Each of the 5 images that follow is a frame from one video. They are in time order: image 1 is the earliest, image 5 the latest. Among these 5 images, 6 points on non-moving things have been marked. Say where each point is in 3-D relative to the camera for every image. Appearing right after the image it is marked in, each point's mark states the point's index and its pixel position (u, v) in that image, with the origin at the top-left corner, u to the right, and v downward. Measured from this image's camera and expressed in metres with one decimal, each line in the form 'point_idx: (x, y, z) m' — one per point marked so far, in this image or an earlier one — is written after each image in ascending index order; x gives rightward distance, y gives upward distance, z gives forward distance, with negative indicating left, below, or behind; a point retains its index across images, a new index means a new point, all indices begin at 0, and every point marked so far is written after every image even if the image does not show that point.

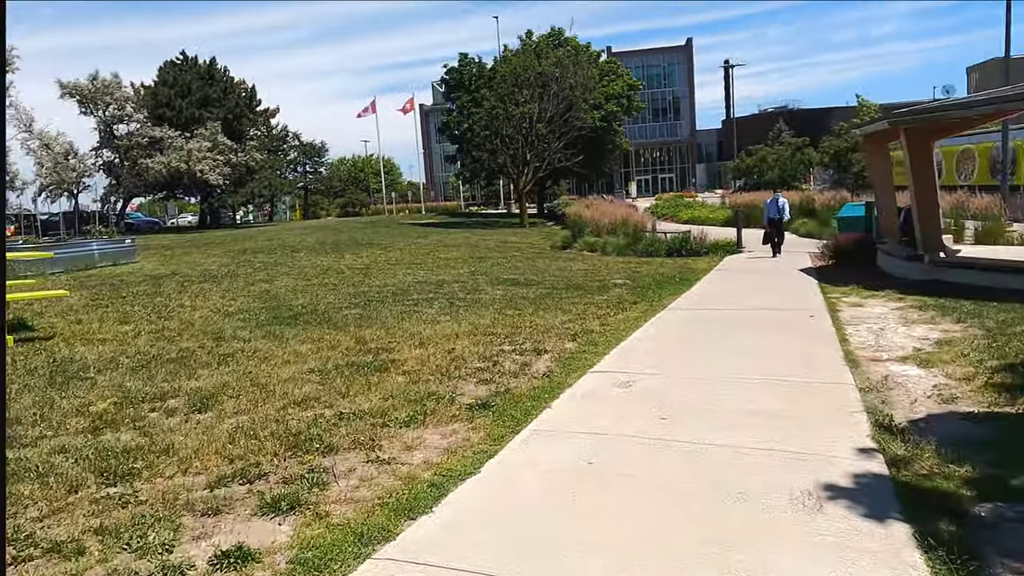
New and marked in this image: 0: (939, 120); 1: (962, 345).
0: (+6.3, +2.5, +11.2) m
1: (+4.1, -0.5, +7.0) m
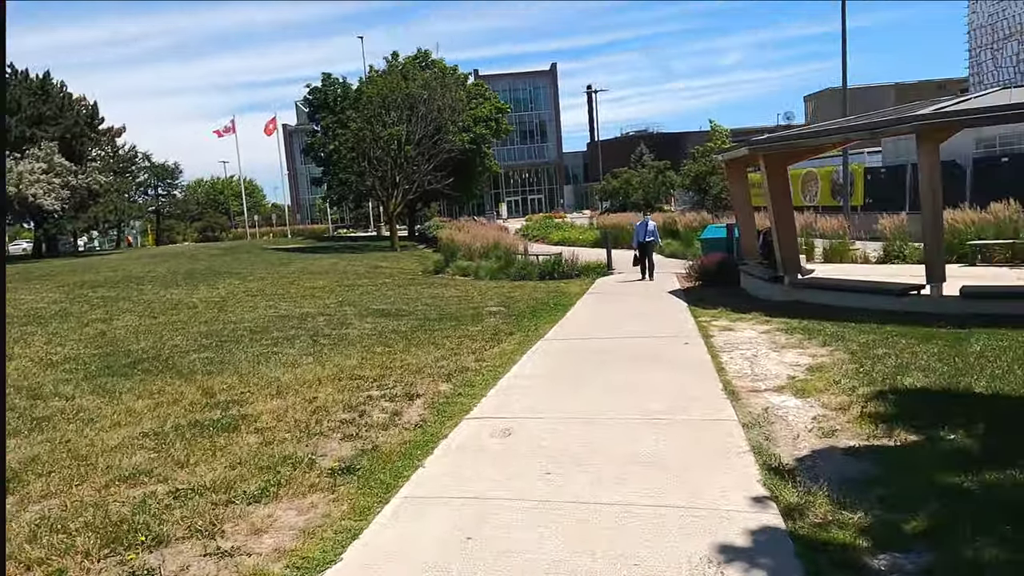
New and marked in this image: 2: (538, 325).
0: (+4.3, +2.1, +11.6) m
1: (+3.0, -0.8, +7.0) m
2: (+0.4, -0.6, +11.4) m
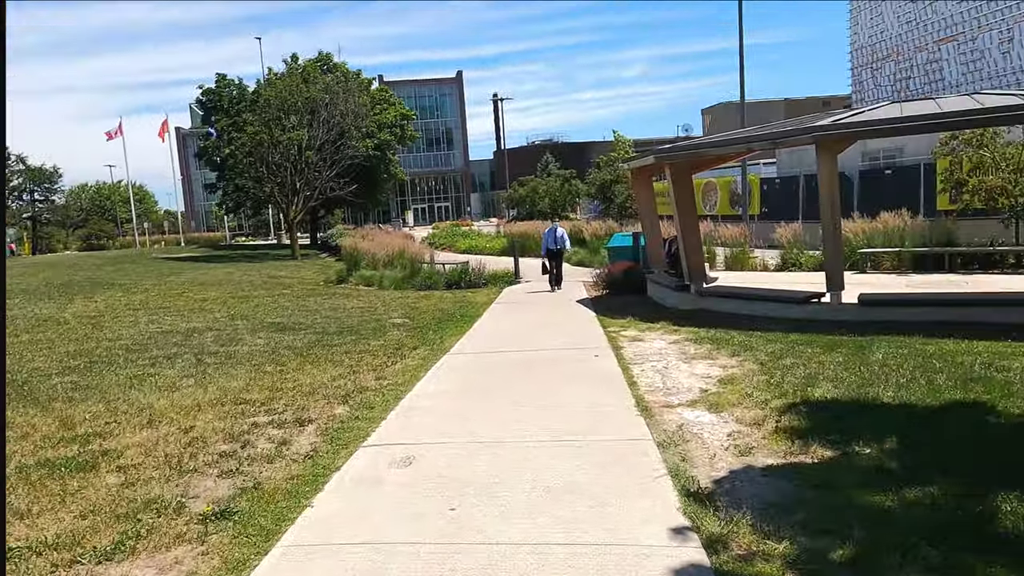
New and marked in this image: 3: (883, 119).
0: (+2.9, +2.0, +11.7) m
1: (+2.1, -0.9, +6.9) m
2: (-1.0, -0.7, +10.9) m
3: (+4.9, +2.2, +10.0) m
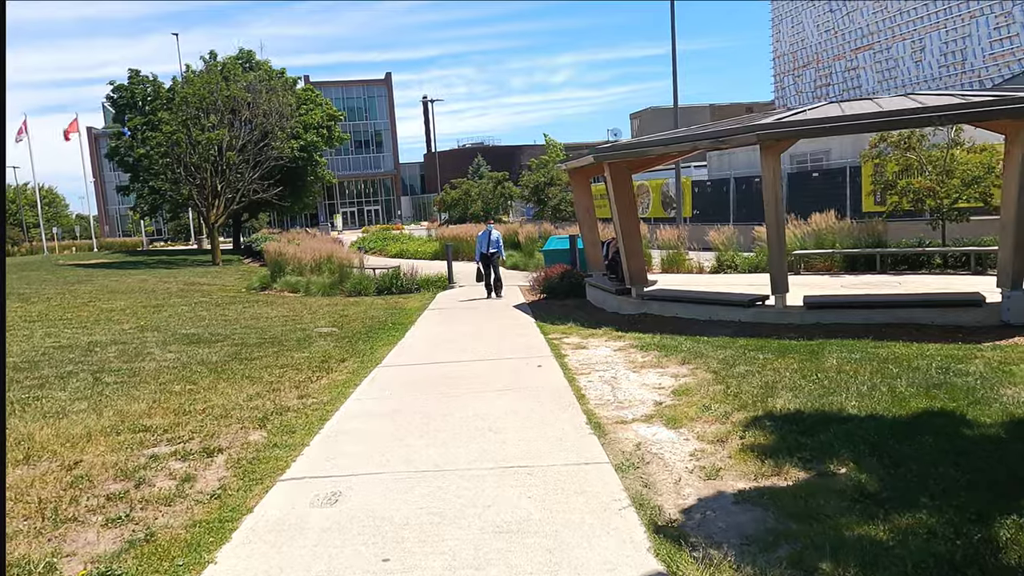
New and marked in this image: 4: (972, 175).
0: (+1.9, +2.0, +11.3) m
1: (+1.6, -0.9, +6.5) m
2: (-1.8, -0.8, +10.2) m
3: (+4.0, +2.2, +9.8) m
4: (+9.6, +2.4, +15.8) m
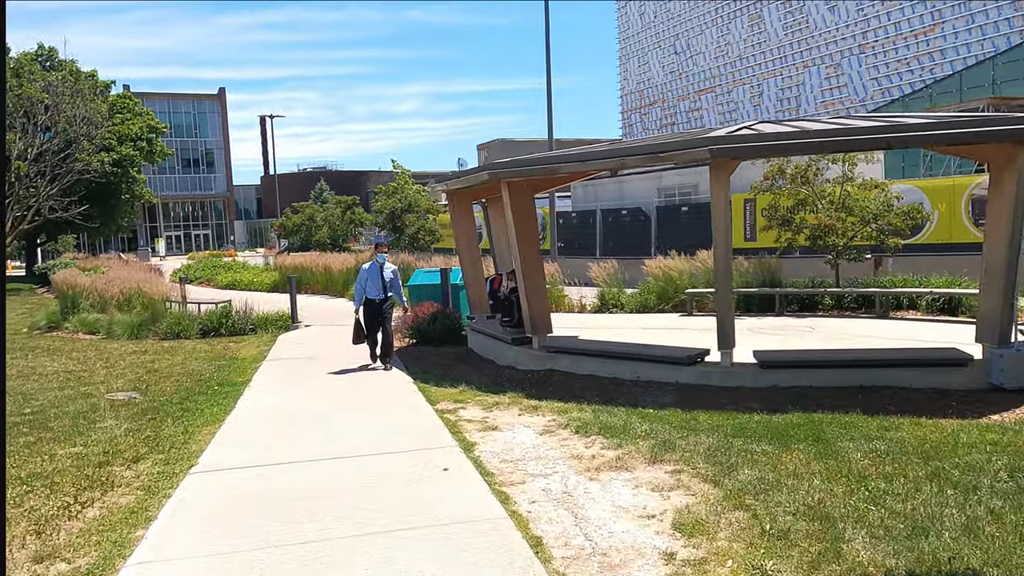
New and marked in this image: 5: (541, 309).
0: (+0.5, +1.4, +9.0) m
1: (+1.1, -1.3, +4.1) m
2: (-3.0, -1.3, +7.1) m
3: (+2.9, +1.6, +8.0) m
4: (+7.0, +1.5, +15.0) m
5: (+0.4, -0.3, +10.1) m
